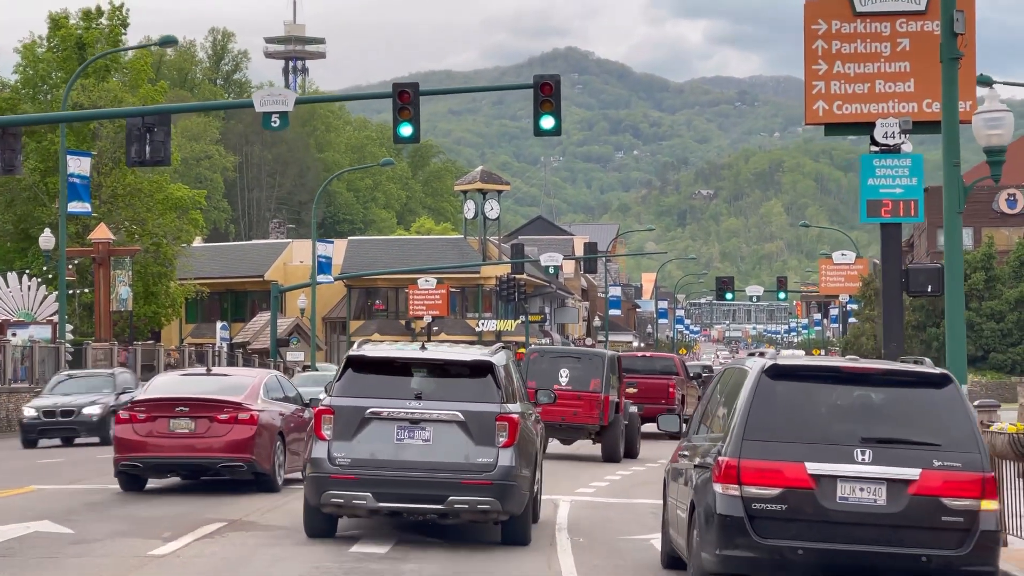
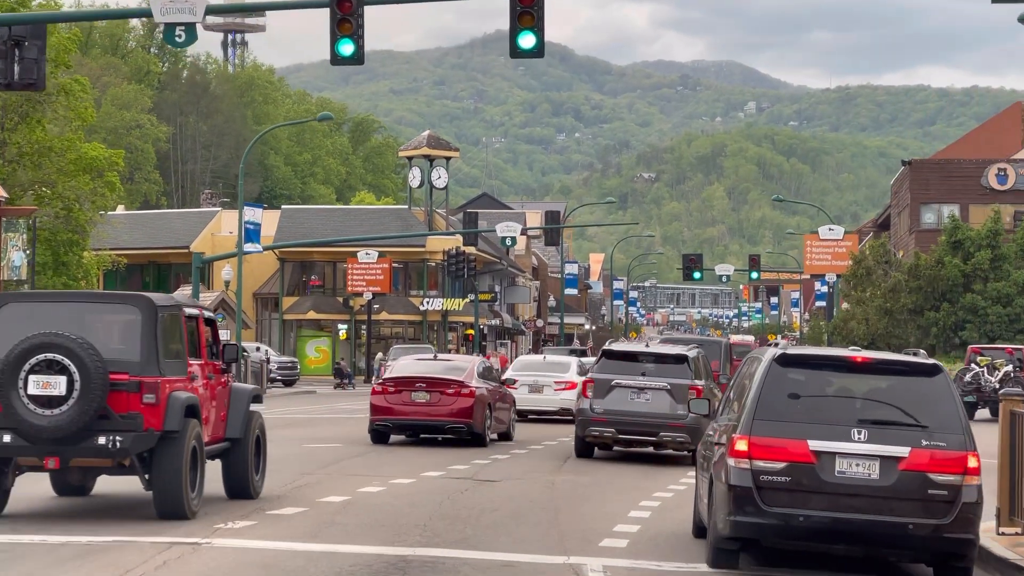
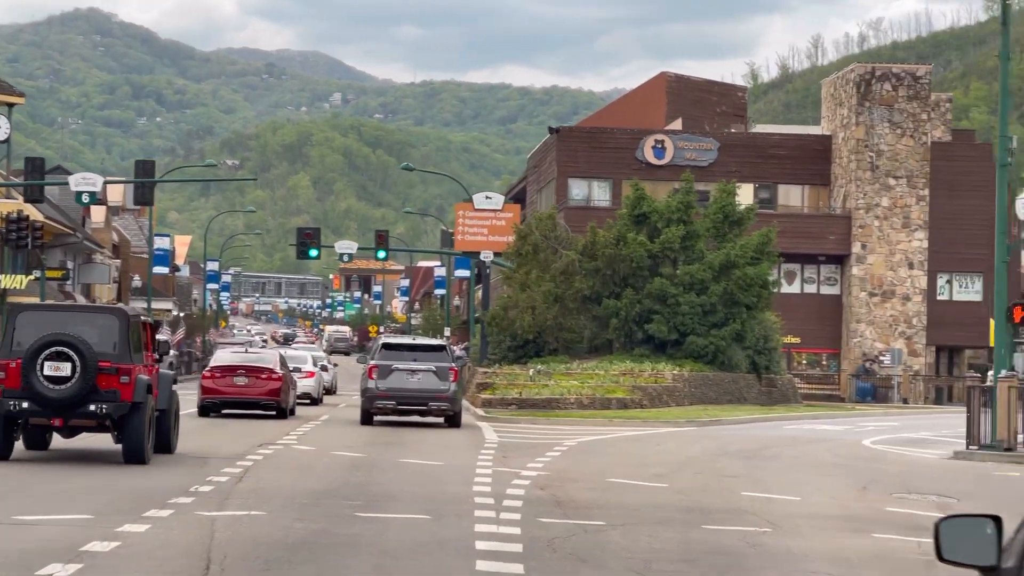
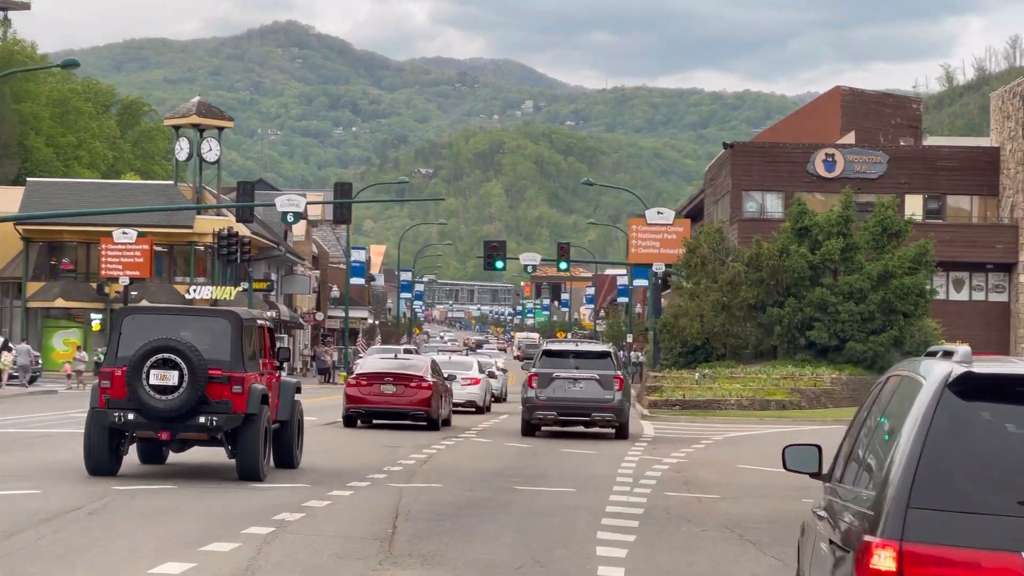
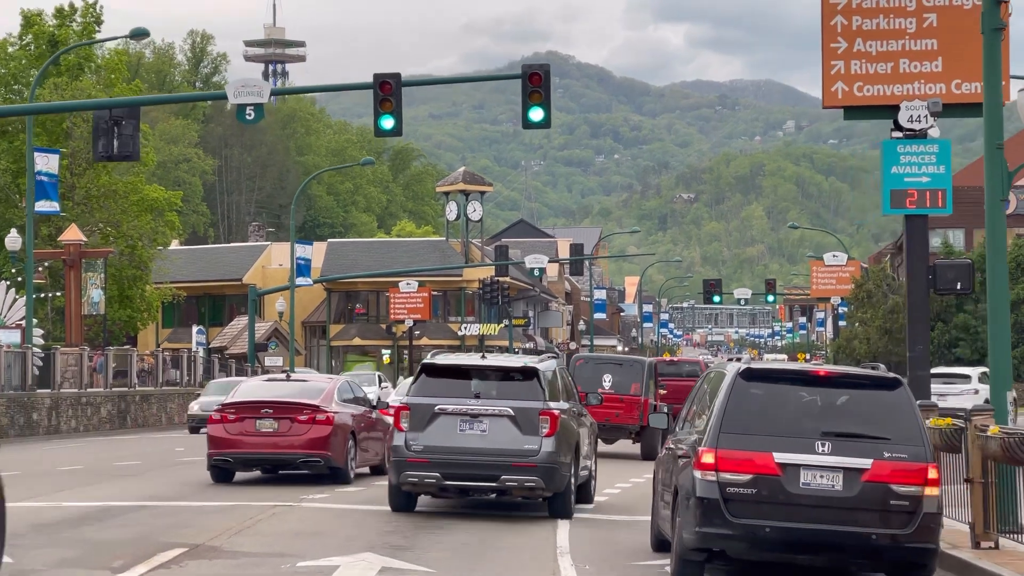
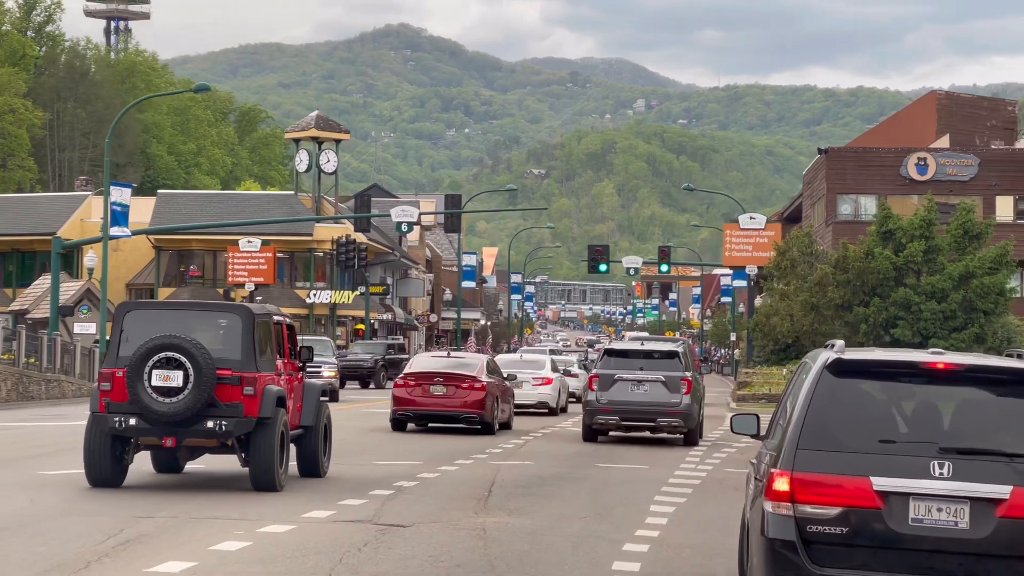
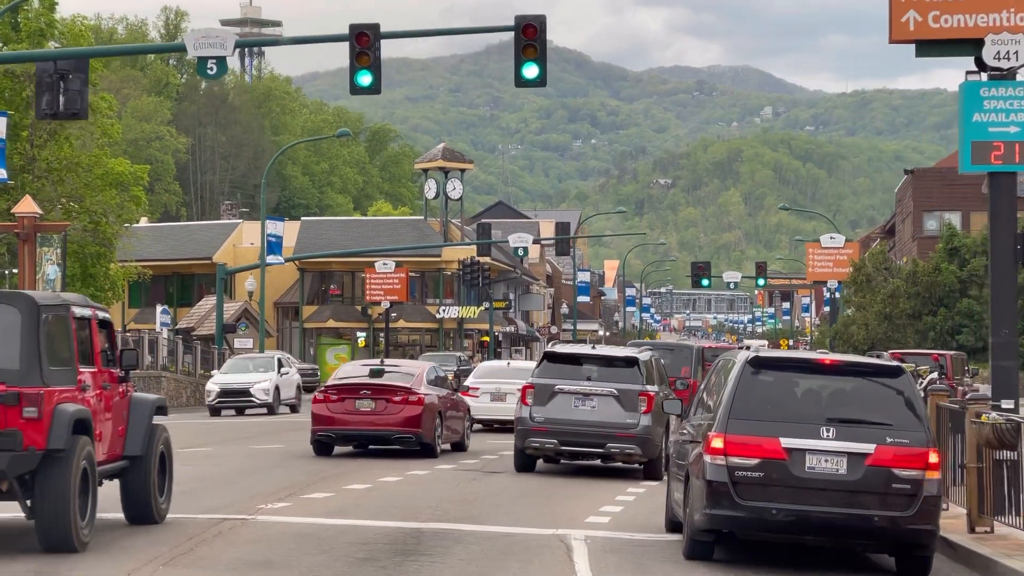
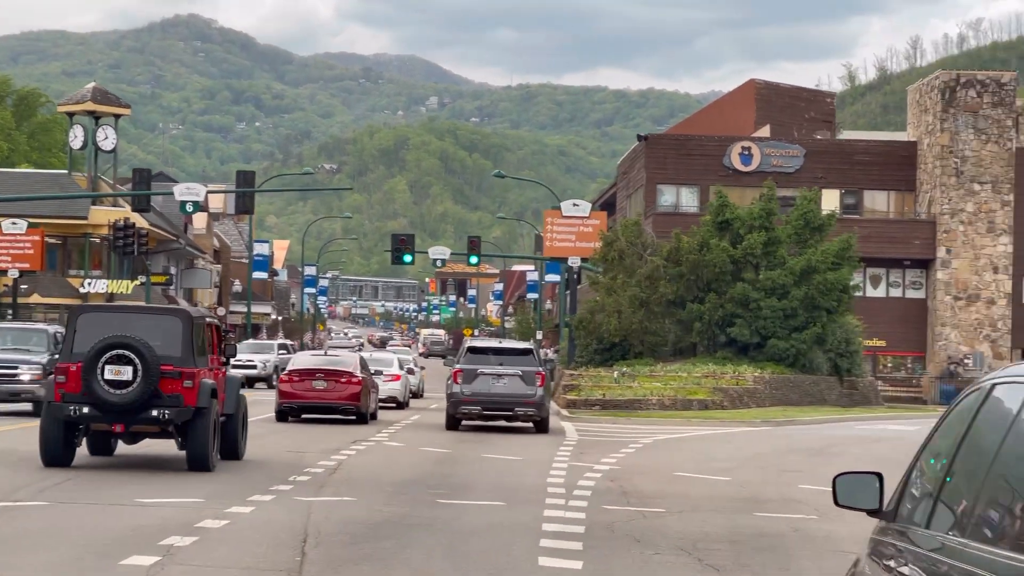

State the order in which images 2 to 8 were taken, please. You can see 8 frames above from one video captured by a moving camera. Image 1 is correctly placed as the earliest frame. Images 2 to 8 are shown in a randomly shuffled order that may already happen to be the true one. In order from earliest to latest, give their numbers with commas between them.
5, 7, 2, 6, 4, 8, 3
